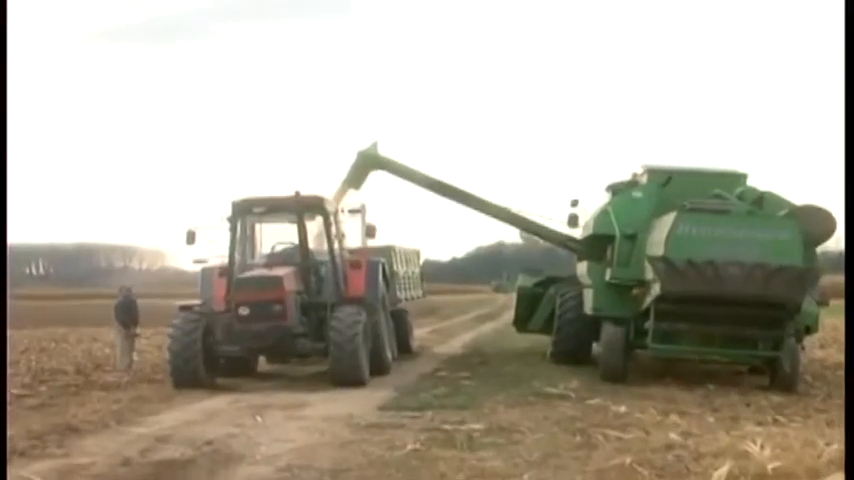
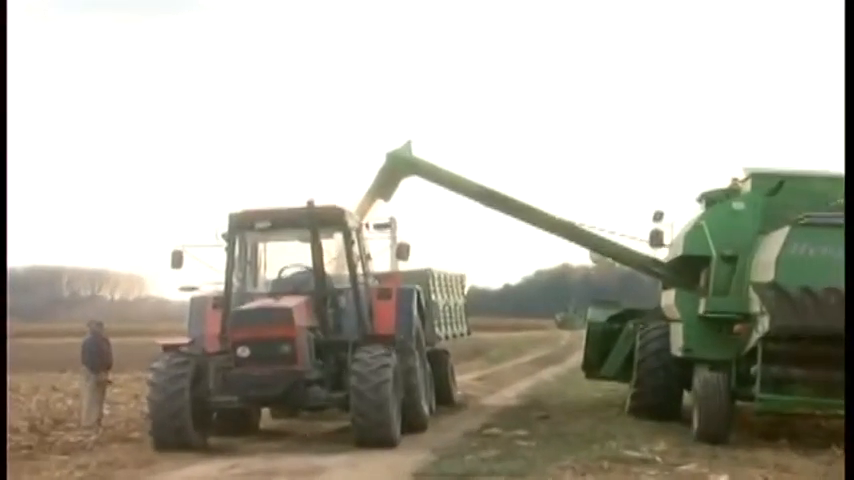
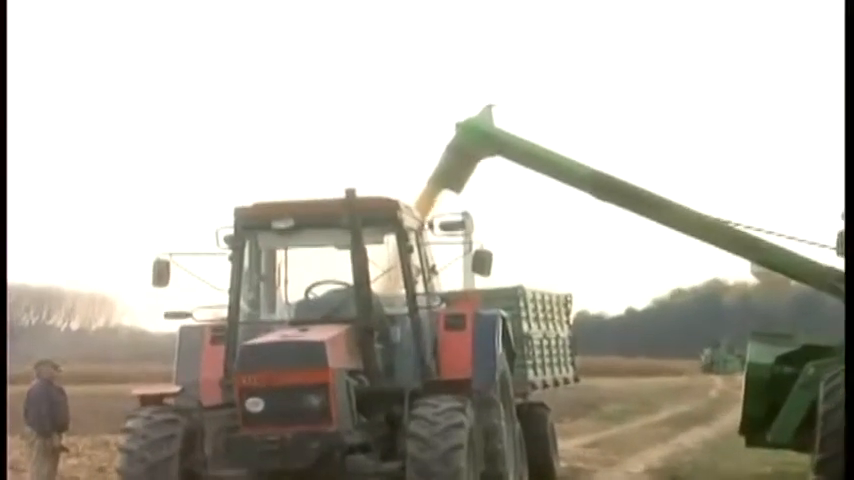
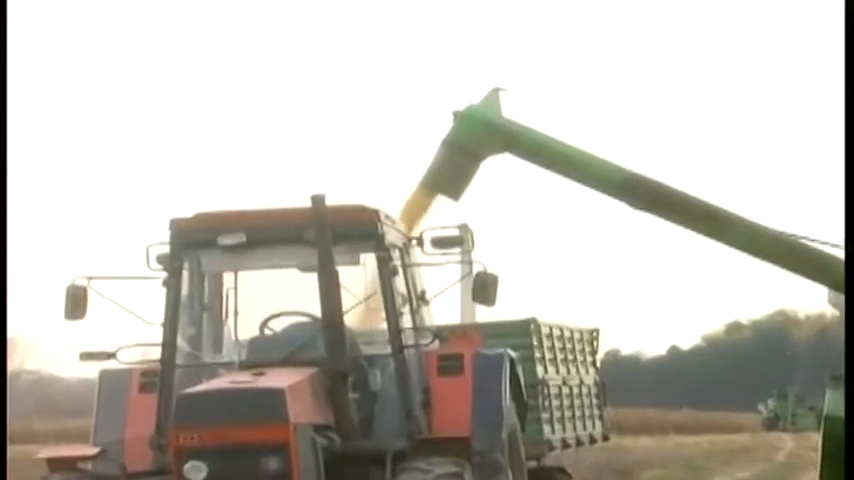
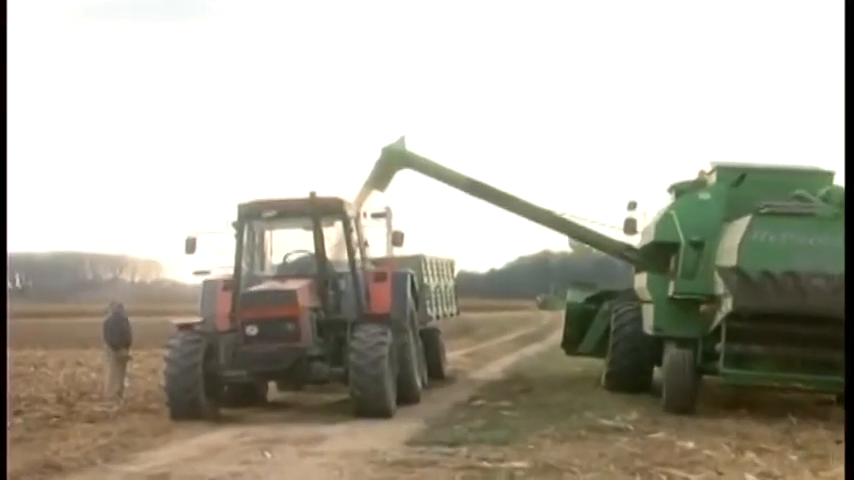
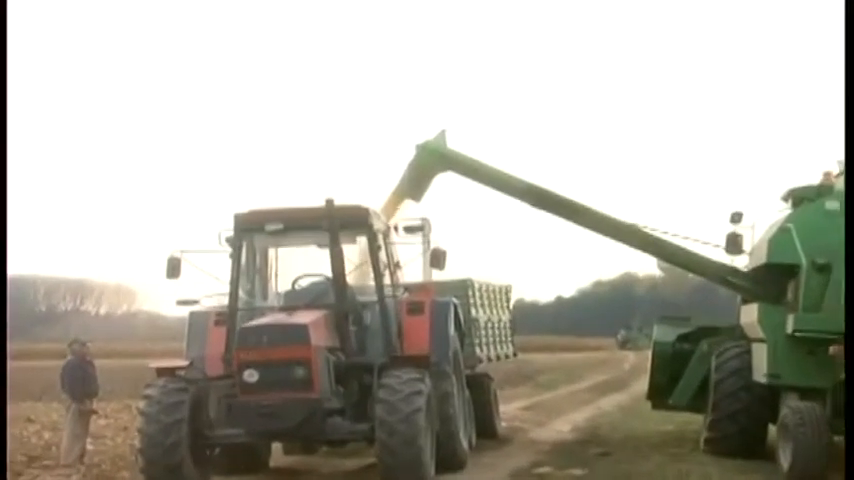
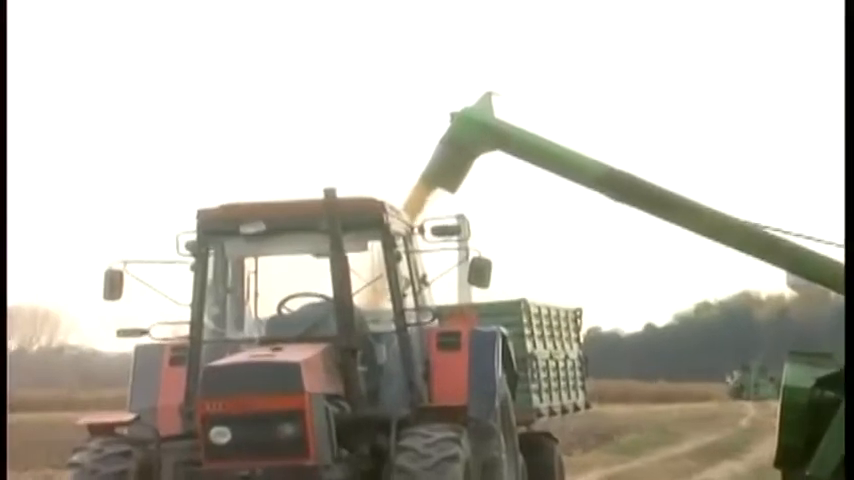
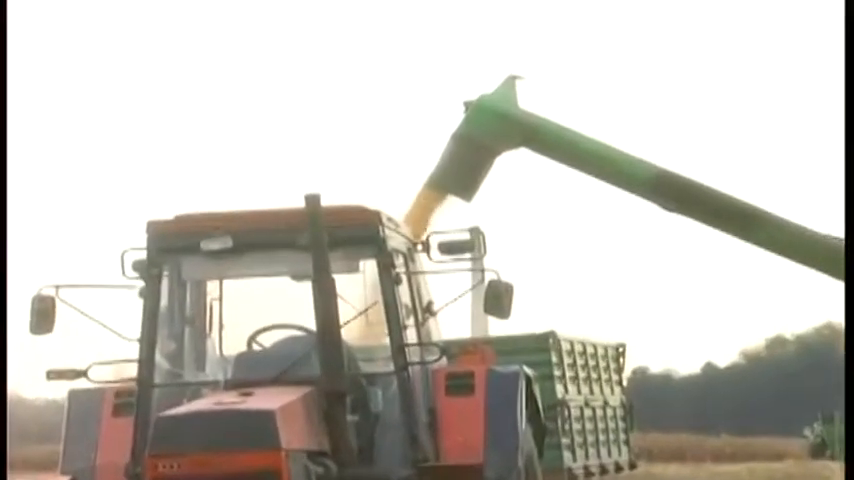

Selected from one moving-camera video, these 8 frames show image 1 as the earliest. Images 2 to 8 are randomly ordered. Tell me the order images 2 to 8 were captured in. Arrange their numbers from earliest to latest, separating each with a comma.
5, 2, 6, 3, 7, 4, 8
